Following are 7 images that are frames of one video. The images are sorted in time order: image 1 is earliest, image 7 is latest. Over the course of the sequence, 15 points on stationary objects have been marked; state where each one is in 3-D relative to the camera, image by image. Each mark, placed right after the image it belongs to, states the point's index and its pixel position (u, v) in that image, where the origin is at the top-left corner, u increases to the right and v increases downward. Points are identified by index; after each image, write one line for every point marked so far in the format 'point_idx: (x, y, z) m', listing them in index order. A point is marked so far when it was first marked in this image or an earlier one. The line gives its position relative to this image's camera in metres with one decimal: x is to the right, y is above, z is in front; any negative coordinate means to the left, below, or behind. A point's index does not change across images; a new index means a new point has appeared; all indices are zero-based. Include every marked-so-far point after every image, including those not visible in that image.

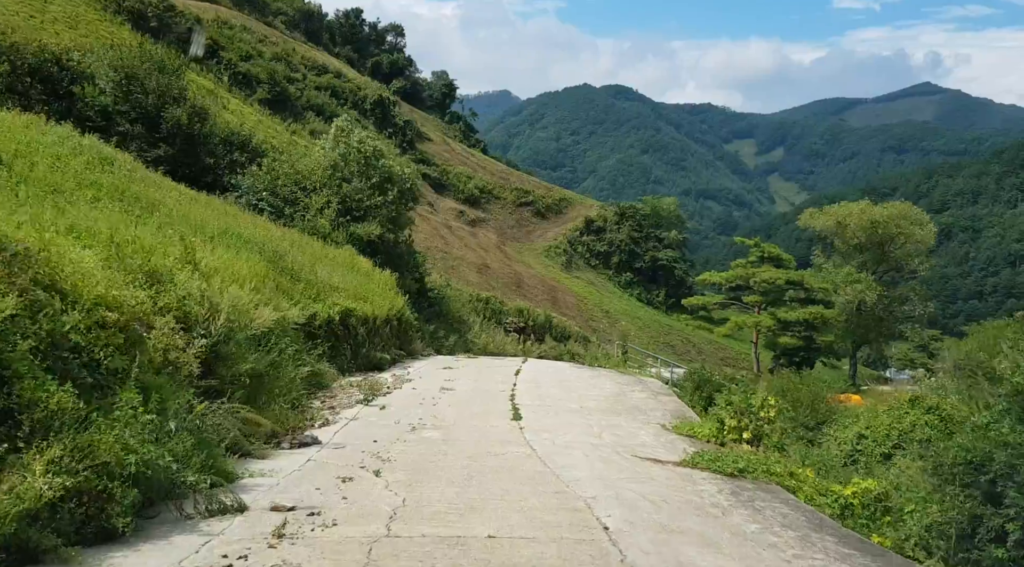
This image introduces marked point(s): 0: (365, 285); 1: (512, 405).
0: (-3.5, -0.1, +19.8) m
1: (0.0, -2.0, +13.3) m
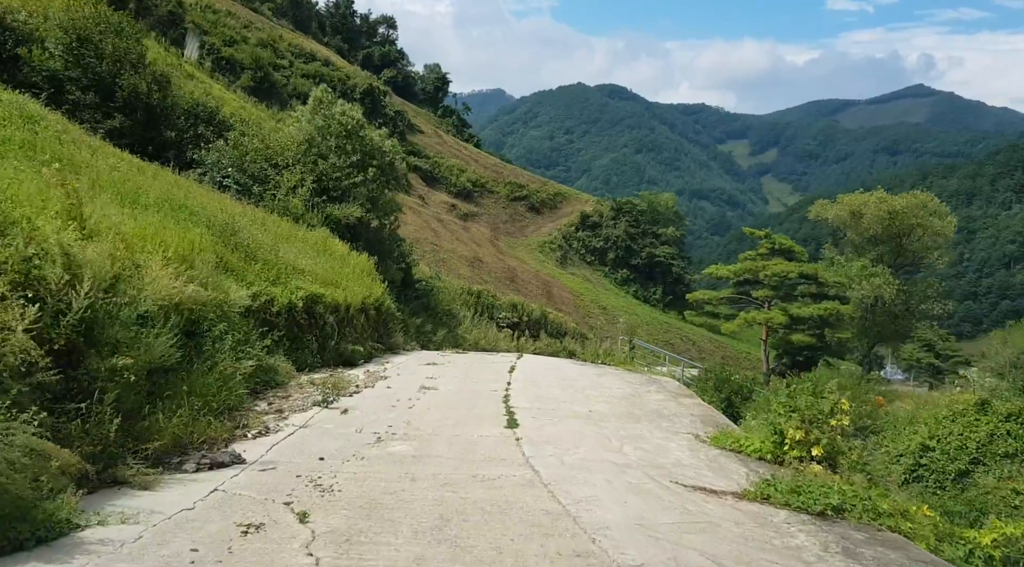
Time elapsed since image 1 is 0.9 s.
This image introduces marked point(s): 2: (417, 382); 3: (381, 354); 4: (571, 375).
0: (-3.6, +0.3, +17.3) m
1: (-0.1, -1.6, +10.8) m
2: (-1.5, -1.6, +13.6) m
3: (-2.7, -1.5, +17.1) m
4: (+1.0, -1.7, +15.2) m
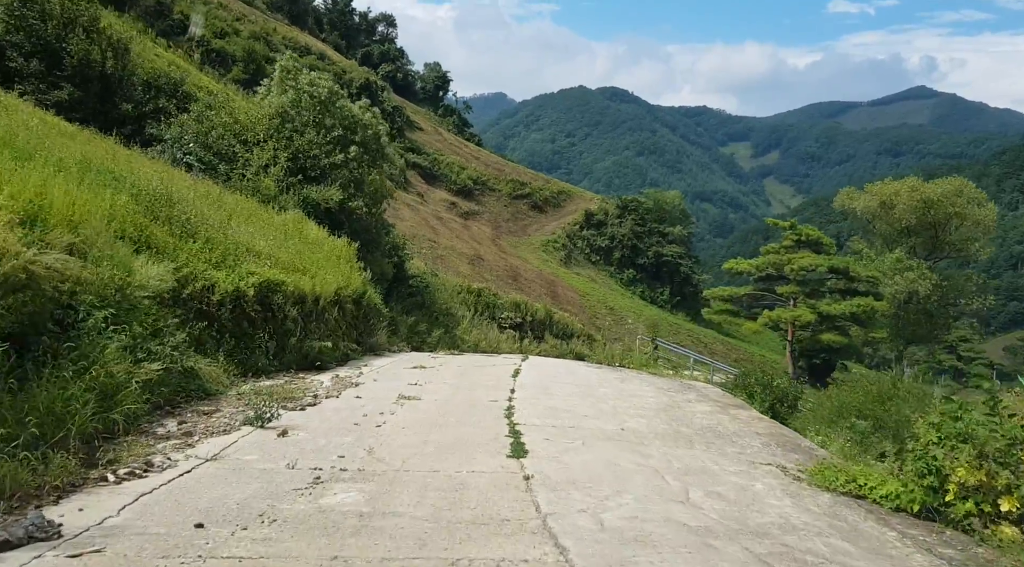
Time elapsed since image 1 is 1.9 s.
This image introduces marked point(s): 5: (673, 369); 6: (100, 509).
0: (-3.6, +0.5, +14.5) m
1: (0.0, -1.4, +8.0) m
2: (-1.4, -1.4, +10.8) m
3: (-2.7, -1.3, +14.3) m
4: (+1.1, -1.5, +12.4) m
5: (+3.4, -1.8, +17.3) m
6: (-2.3, -1.3, +4.6) m
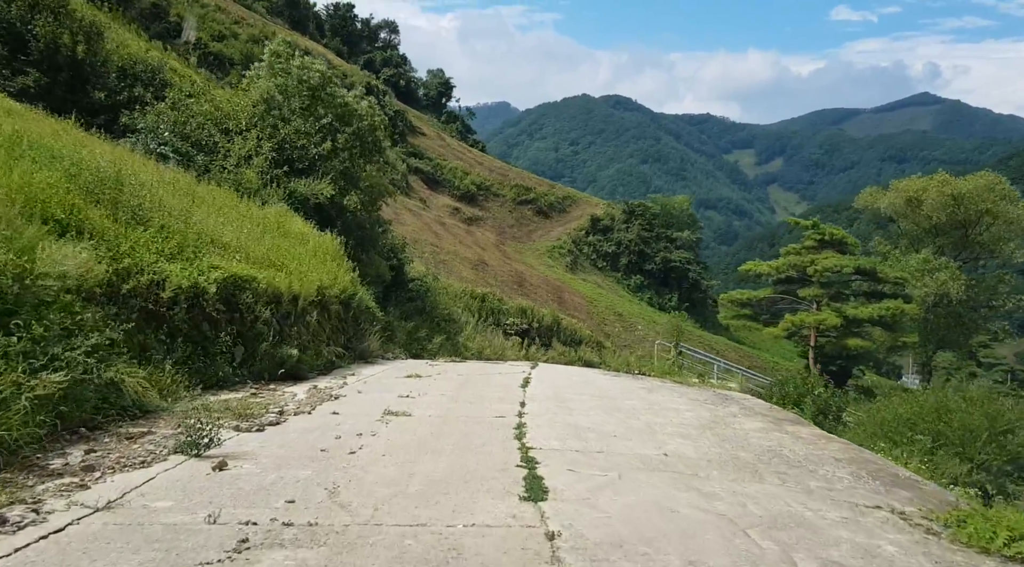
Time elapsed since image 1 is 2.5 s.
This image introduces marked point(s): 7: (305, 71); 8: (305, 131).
0: (-3.5, +0.5, +12.8) m
1: (+0.1, -1.3, +6.3) m
2: (-1.3, -1.3, +9.0) m
3: (-2.5, -1.3, +12.5) m
4: (+1.2, -1.4, +10.6) m
5: (+3.6, -1.8, +15.5) m
6: (-2.2, -1.1, +2.9) m
7: (-4.8, +4.9, +19.1) m
8: (-4.7, +3.4, +18.5) m
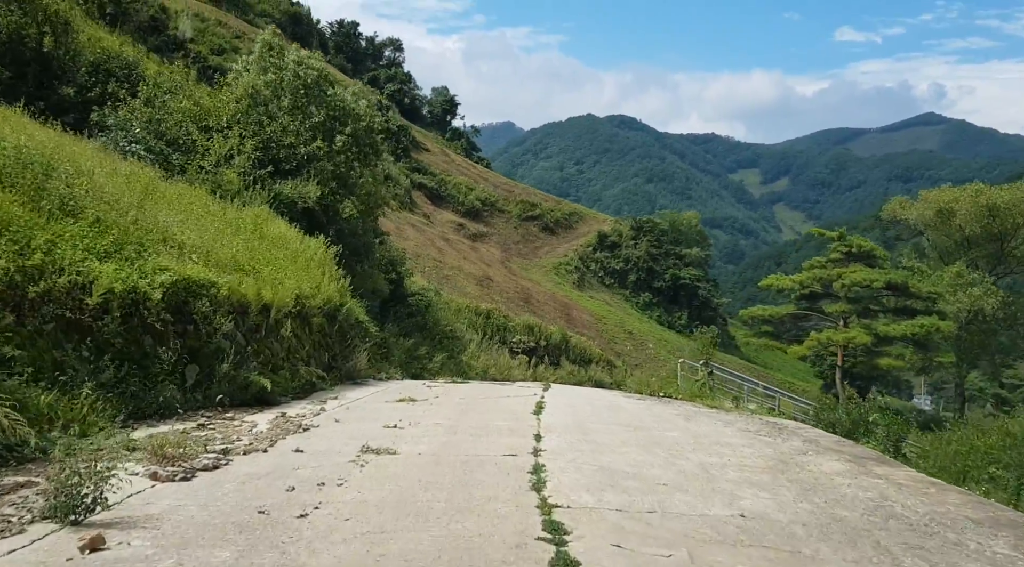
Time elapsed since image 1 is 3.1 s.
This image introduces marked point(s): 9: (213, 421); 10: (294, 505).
0: (-3.3, +0.4, +11.1) m
1: (+0.2, -1.2, +4.5) m
2: (-1.2, -1.3, +7.3) m
3: (-2.4, -1.4, +10.8) m
4: (+1.3, -1.5, +8.8) m
5: (+3.7, -2.0, +13.7) m
6: (-2.2, -1.0, +1.1) m
7: (-4.6, +4.7, +17.5) m
8: (-4.5, +3.2, +16.9) m
9: (-2.7, -1.2, +7.3) m
10: (-1.2, -1.2, +4.5) m
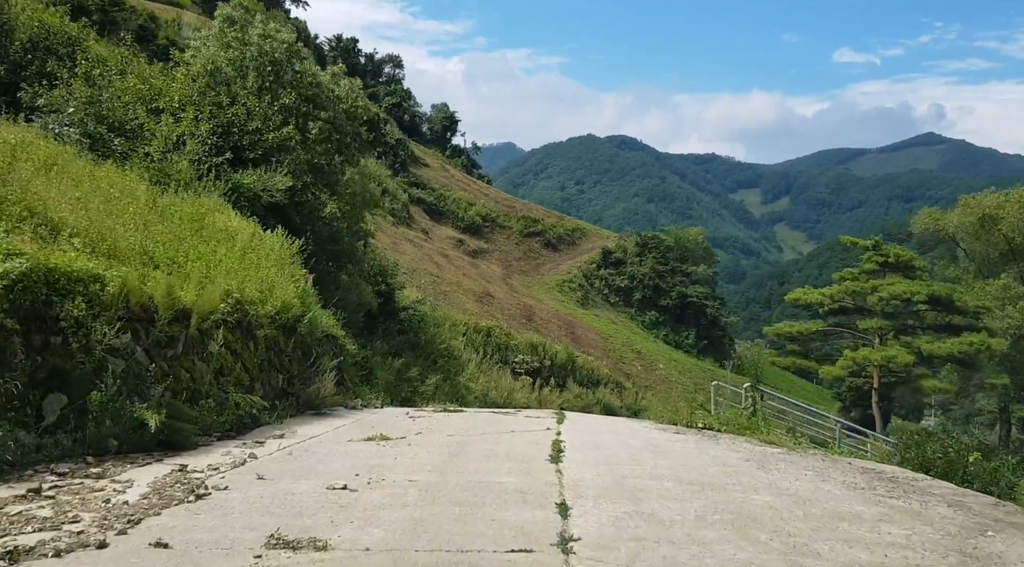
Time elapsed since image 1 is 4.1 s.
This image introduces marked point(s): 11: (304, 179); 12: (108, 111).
0: (-3.3, +0.4, +8.6) m
1: (+0.2, -1.1, +1.9) m
2: (-1.1, -1.3, +4.7) m
3: (-2.4, -1.4, +8.2) m
4: (+1.4, -1.4, +6.3) m
5: (+3.8, -2.0, +11.1) m
6: (-2.1, -0.8, -1.5) m
7: (-4.5, +4.5, +15.1) m
8: (-4.5, +3.0, +14.4) m
9: (-2.6, -1.2, +4.7) m
10: (-1.2, -1.1, +1.9) m
11: (-3.7, +1.9, +14.6) m
12: (-6.8, +3.0, +14.0) m
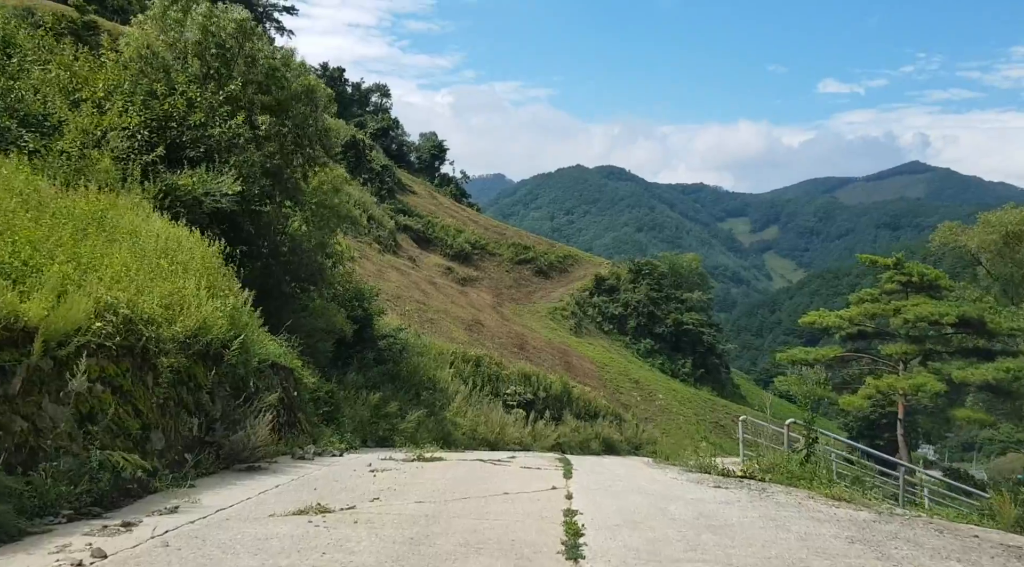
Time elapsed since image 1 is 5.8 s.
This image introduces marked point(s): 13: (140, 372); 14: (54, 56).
0: (-3.3, +0.3, +6.3) m
1: (+0.2, -0.9, -0.3) m
2: (-1.2, -1.2, +2.4) m
3: (-2.4, -1.5, +5.9) m
4: (+1.4, -1.4, +4.0) m
5: (+3.7, -2.2, +8.9) m
6: (-2.1, -0.5, -3.7) m
7: (-4.7, +4.1, +13.0) m
8: (-4.6, +2.7, +12.3) m
9: (-2.6, -1.1, +2.5) m
10: (-1.1, -0.9, -0.3) m
11: (-3.8, +1.6, +12.4) m
12: (-6.9, +2.6, +11.8) m
13: (-2.8, -0.7, +6.2) m
14: (-7.1, +3.6, +12.8) m
